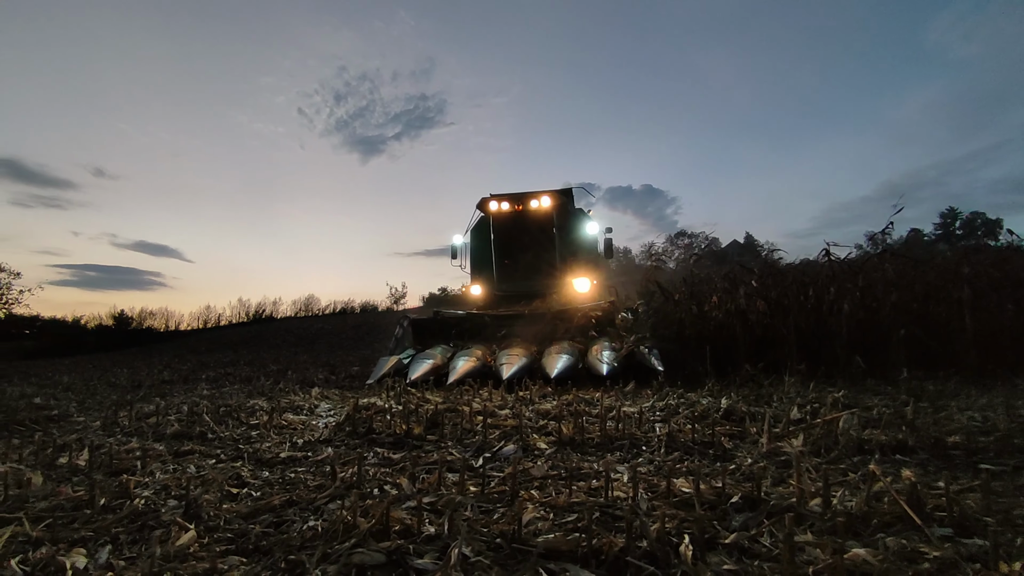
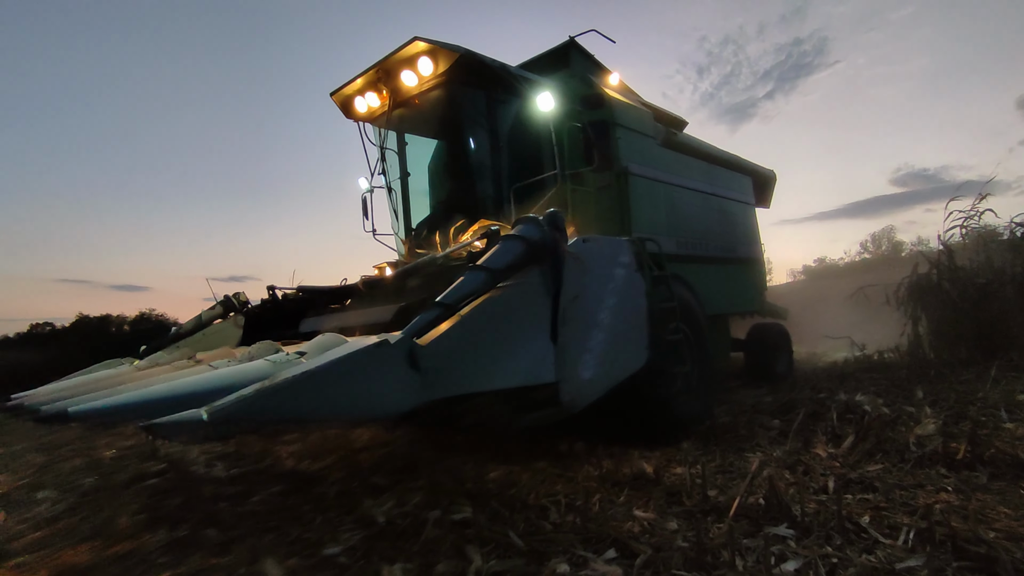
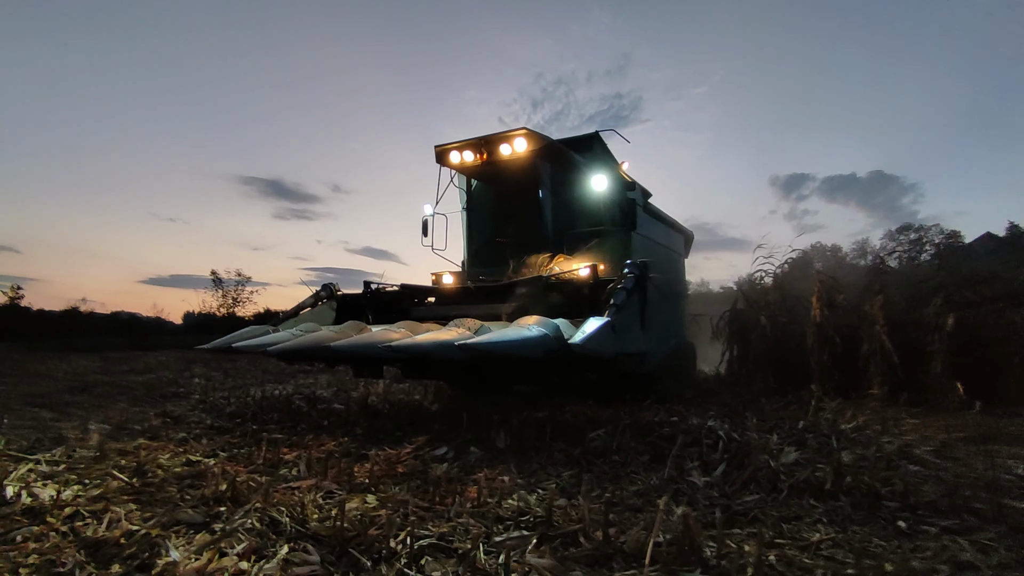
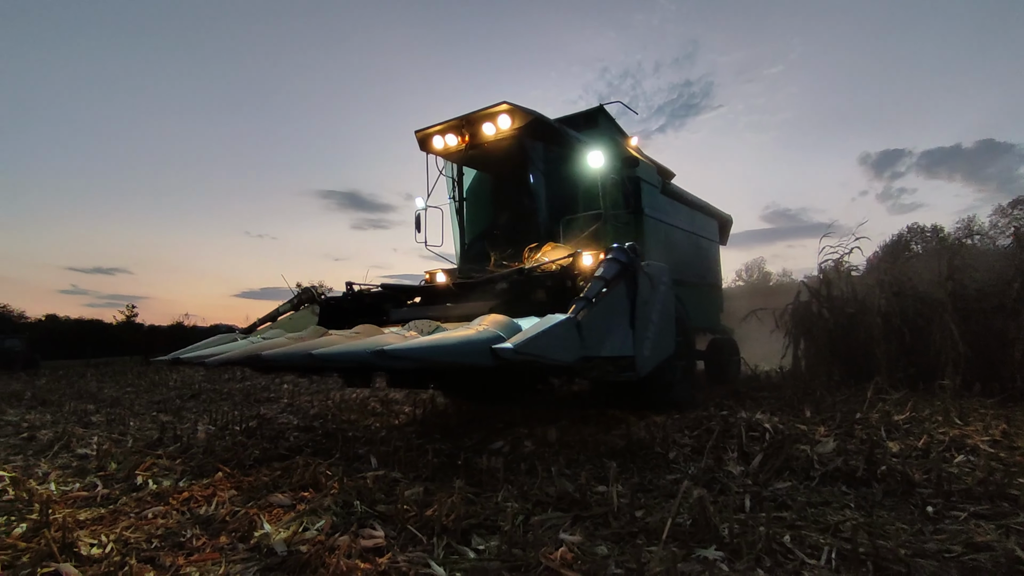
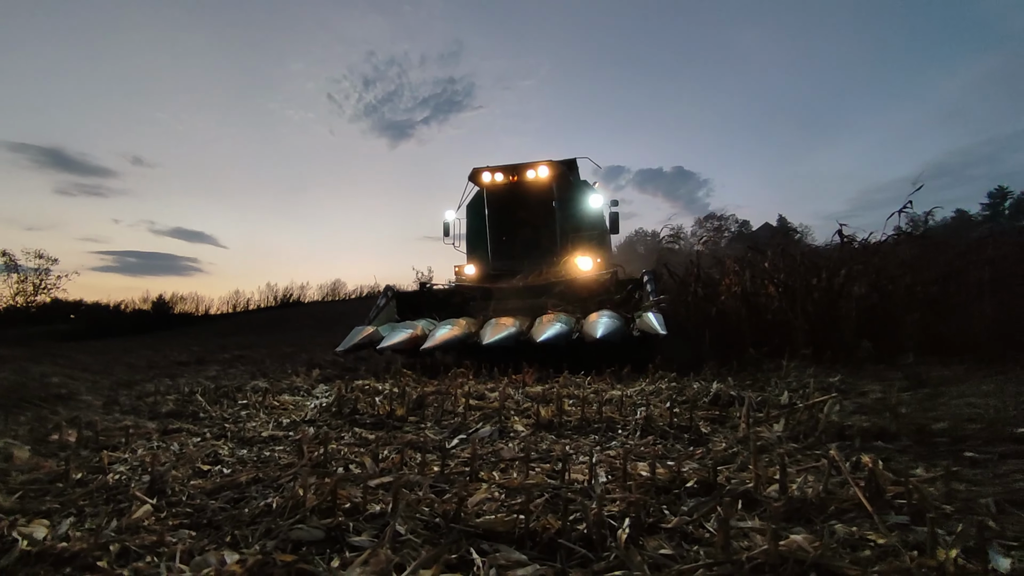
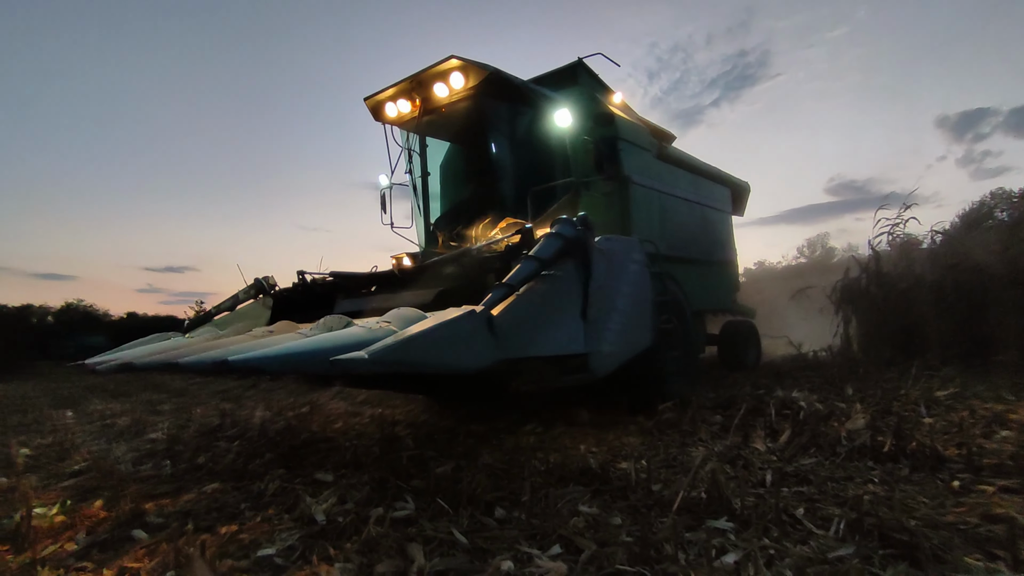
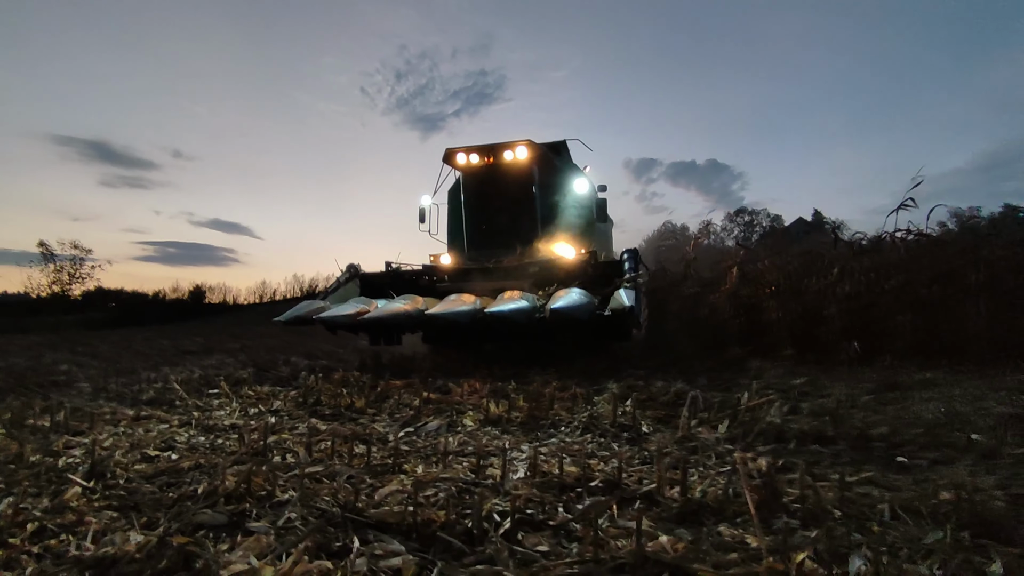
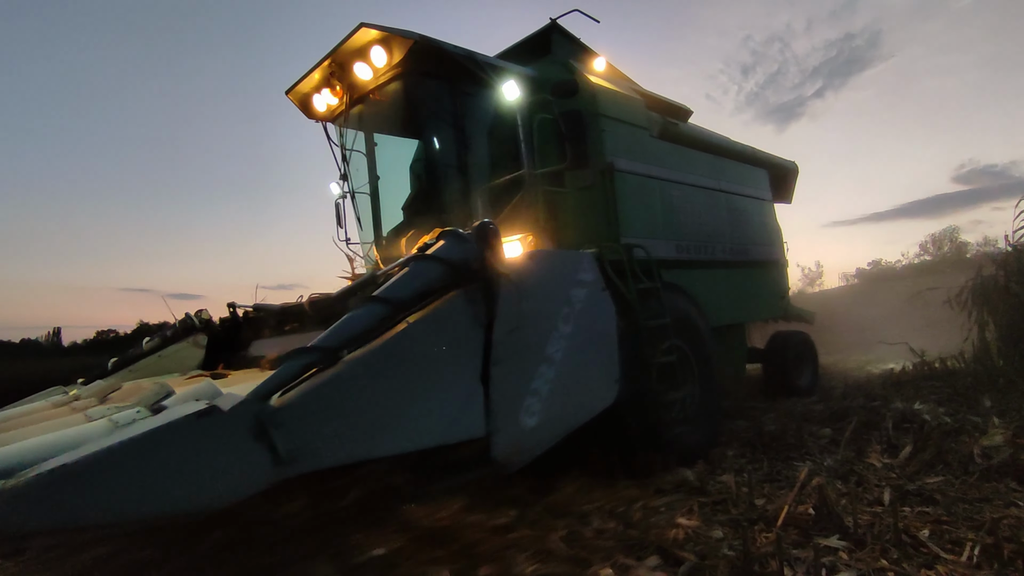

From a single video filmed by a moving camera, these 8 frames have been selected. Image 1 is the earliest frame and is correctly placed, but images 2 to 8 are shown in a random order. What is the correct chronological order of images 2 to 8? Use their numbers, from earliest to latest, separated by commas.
5, 7, 3, 4, 6, 2, 8
